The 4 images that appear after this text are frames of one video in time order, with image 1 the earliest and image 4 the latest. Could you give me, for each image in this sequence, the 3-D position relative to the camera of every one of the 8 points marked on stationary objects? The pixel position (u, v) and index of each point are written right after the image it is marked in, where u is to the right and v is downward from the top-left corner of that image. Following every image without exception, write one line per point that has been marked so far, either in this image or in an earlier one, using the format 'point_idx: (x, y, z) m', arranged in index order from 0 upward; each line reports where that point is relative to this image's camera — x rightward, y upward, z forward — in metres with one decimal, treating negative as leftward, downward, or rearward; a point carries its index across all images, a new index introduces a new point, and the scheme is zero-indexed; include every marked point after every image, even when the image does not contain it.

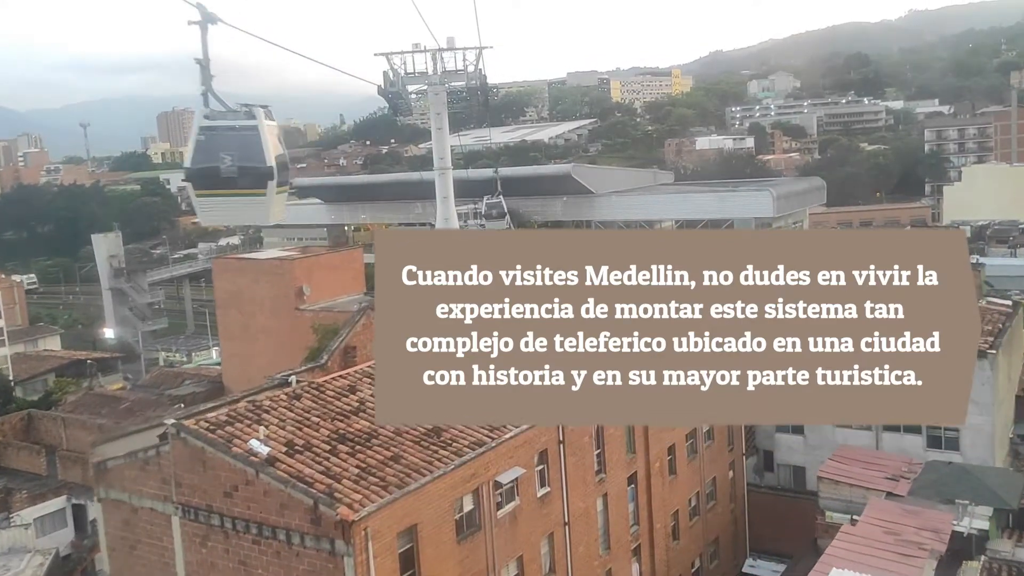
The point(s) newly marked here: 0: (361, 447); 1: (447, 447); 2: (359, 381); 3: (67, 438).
0: (-1.5, -1.6, +8.5) m
1: (-0.7, -1.7, +9.0) m
2: (-1.9, -1.2, +10.4) m
3: (-10.3, -3.5, +19.8) m
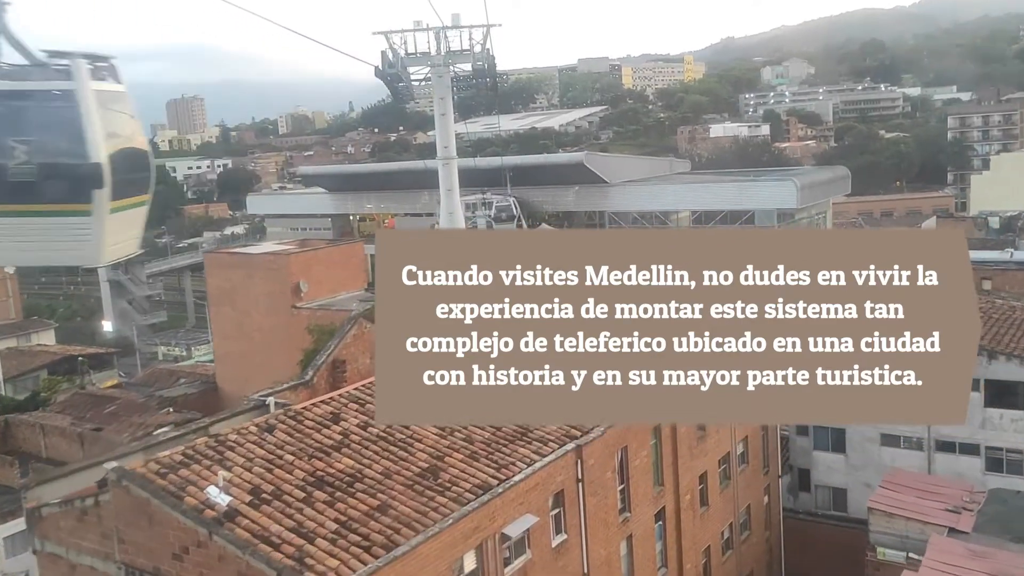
0: (-1.4, -1.8, +7.1) m
1: (-0.6, -1.8, +7.6) m
2: (-1.7, -1.3, +9.0) m
3: (-10.1, -3.4, +18.5) m
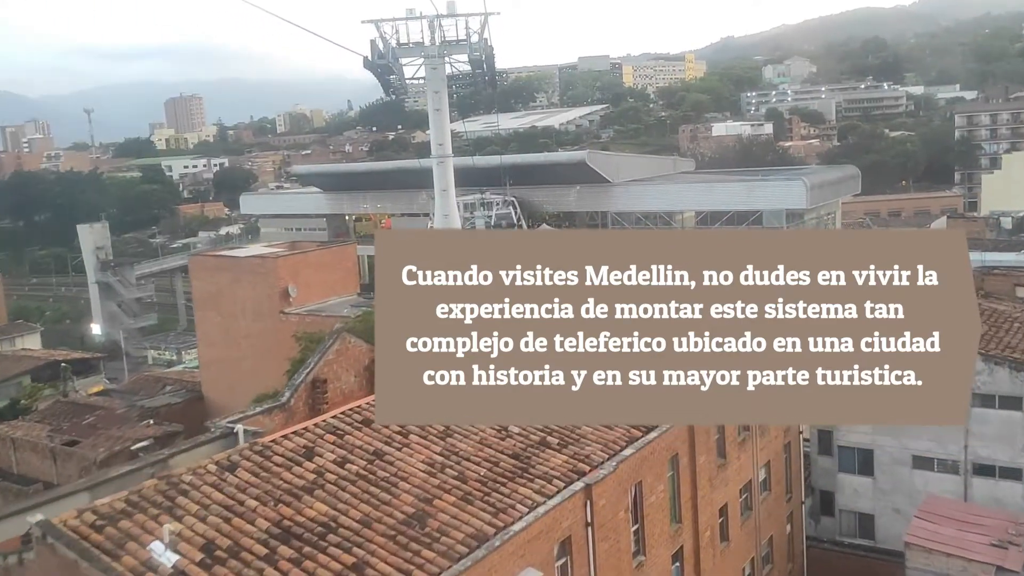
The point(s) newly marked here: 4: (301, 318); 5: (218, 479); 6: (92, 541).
0: (-1.5, -1.9, +6.1) m
1: (-0.6, -1.9, +6.6) m
2: (-1.8, -1.4, +8.0) m
3: (-10.1, -3.6, +17.5) m
4: (-4.9, -0.7, +19.8) m
5: (-2.3, -1.5, +6.8) m
6: (-2.8, -1.7, +5.7) m
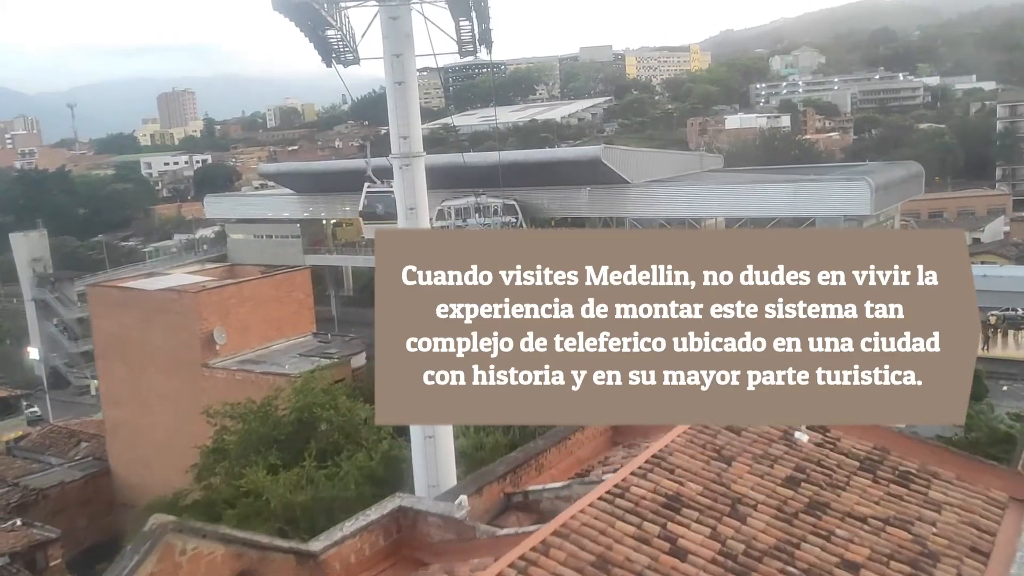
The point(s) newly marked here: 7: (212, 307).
0: (-1.4, -2.7, +0.9) m
1: (-0.5, -2.8, +1.4) m
2: (-1.7, -2.2, +2.8) m
3: (-10.1, -4.4, +12.3) m
4: (-4.9, -1.5, +14.6) m
5: (-2.3, -2.4, +1.6) m
6: (-2.7, -2.6, +0.5) m
7: (-5.3, -0.3, +15.3) m
